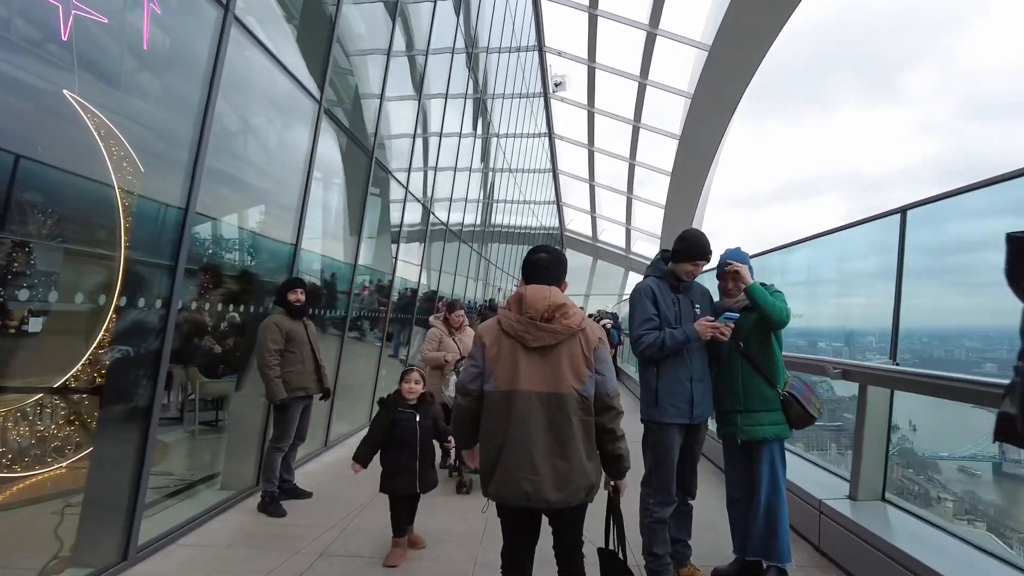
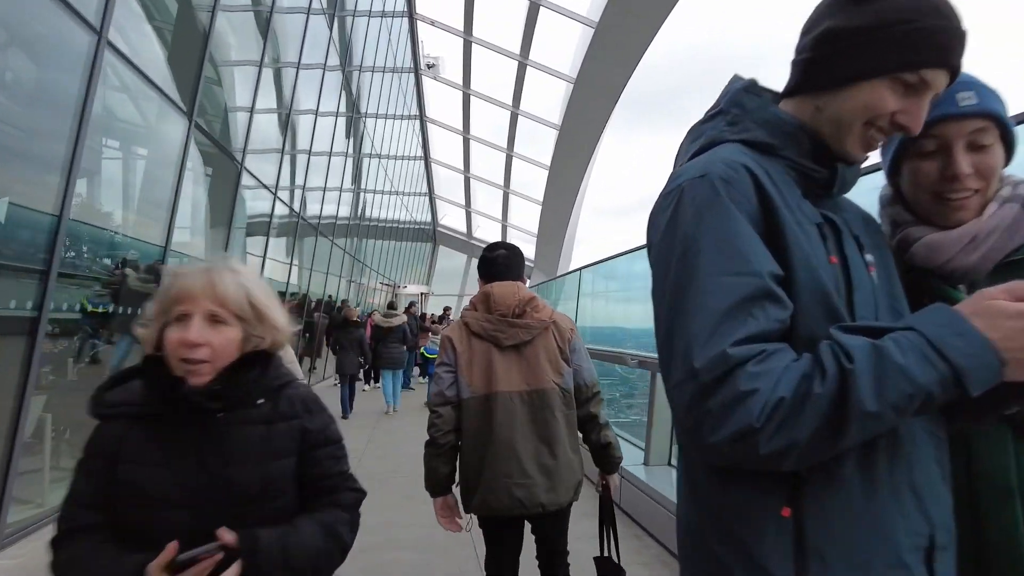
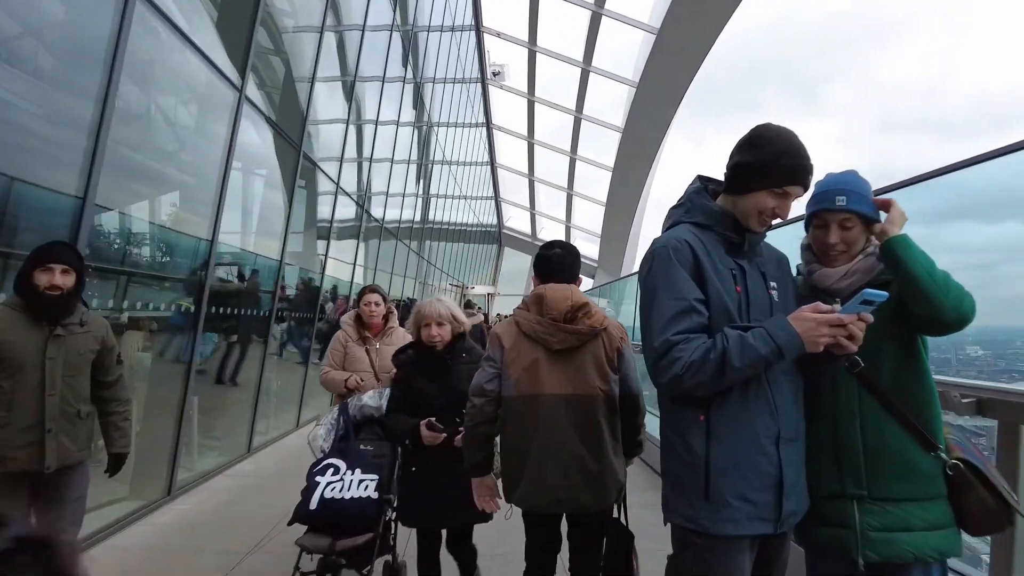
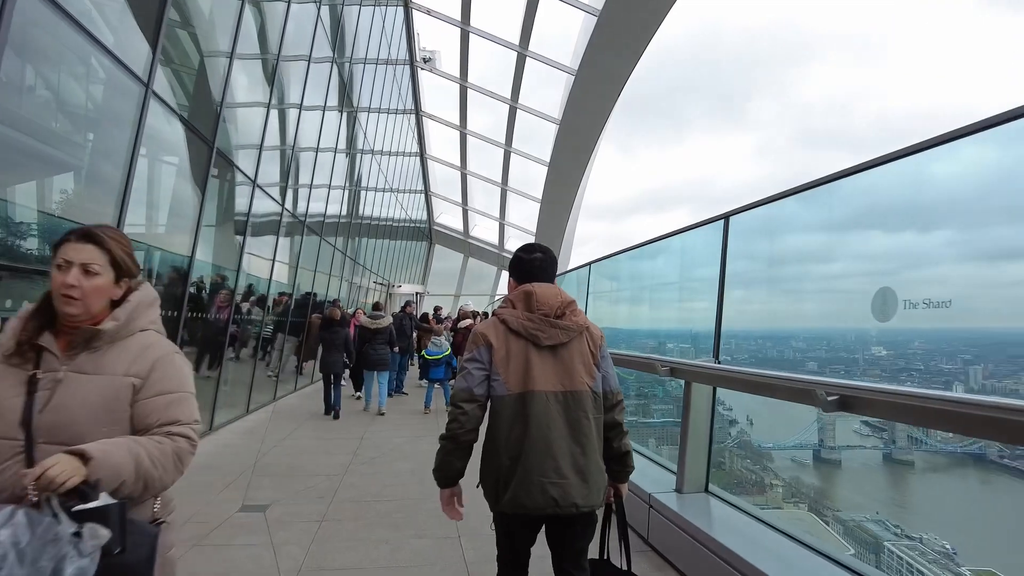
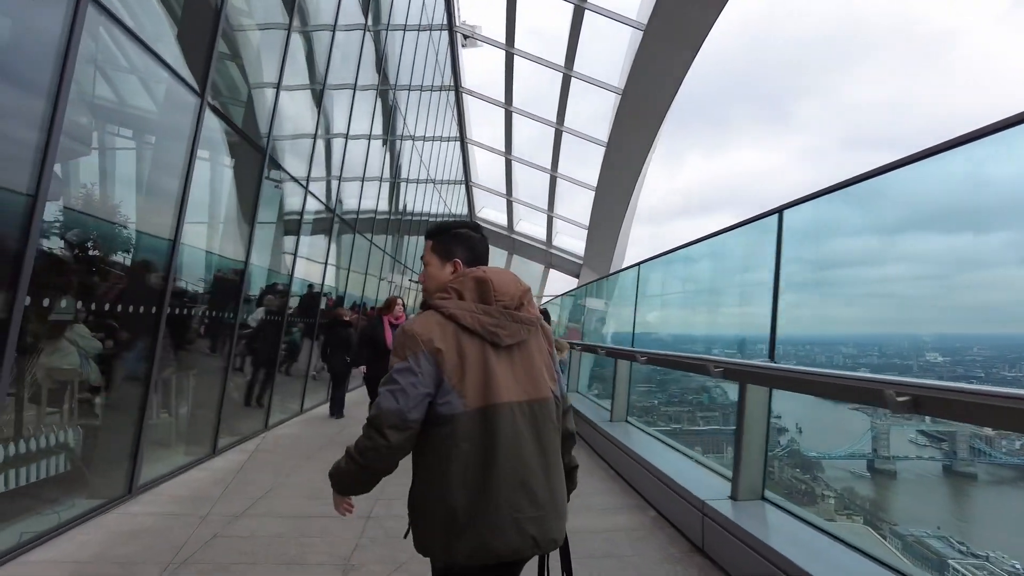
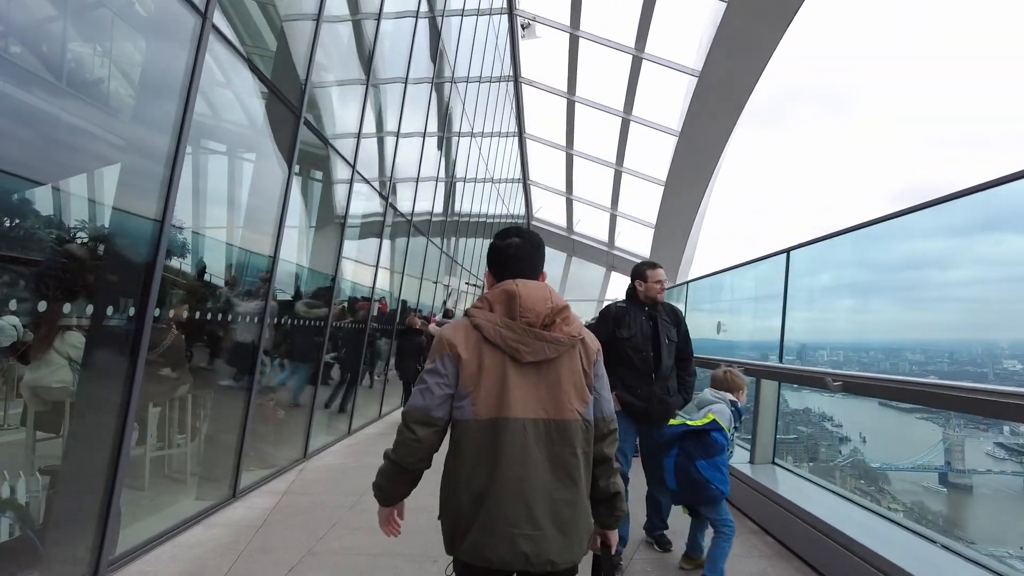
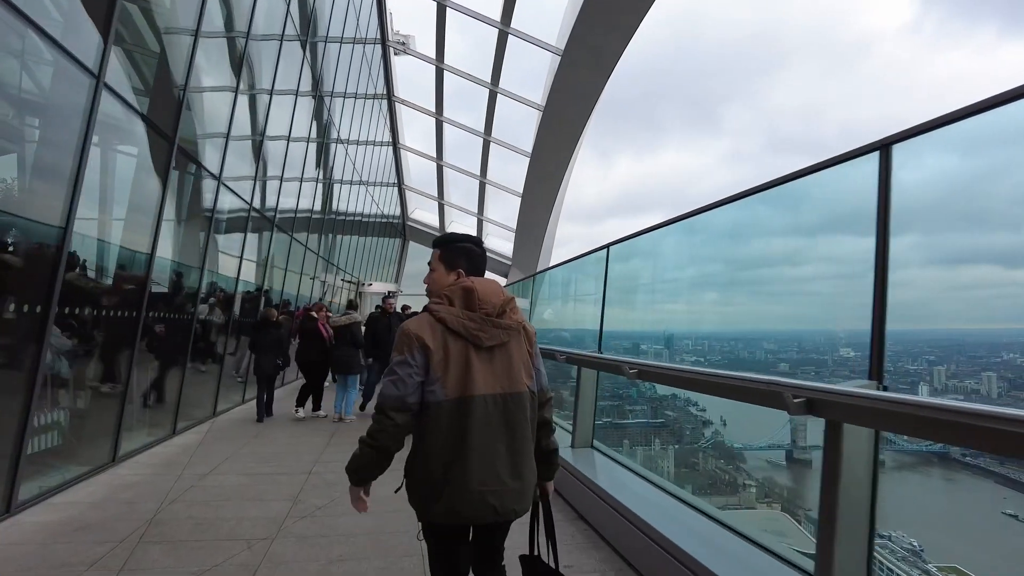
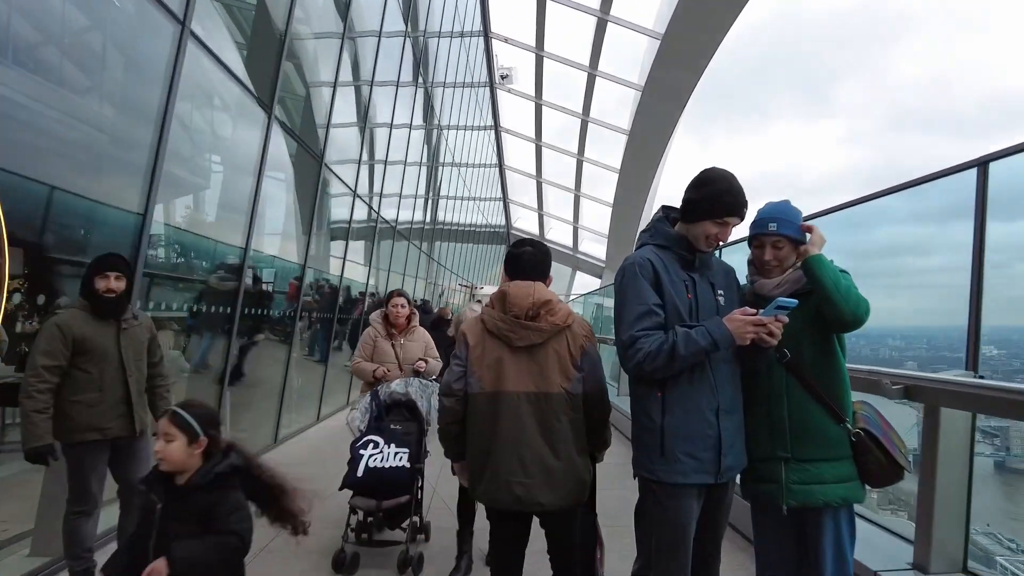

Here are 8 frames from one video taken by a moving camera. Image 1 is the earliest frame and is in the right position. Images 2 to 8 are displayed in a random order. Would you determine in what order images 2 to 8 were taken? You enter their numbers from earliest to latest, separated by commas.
8, 3, 2, 4, 7, 5, 6
